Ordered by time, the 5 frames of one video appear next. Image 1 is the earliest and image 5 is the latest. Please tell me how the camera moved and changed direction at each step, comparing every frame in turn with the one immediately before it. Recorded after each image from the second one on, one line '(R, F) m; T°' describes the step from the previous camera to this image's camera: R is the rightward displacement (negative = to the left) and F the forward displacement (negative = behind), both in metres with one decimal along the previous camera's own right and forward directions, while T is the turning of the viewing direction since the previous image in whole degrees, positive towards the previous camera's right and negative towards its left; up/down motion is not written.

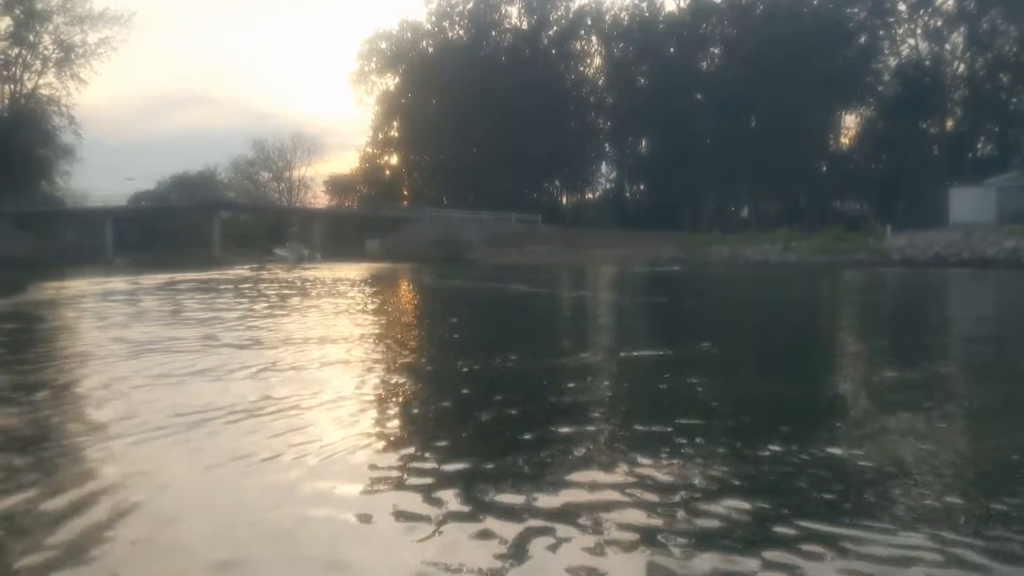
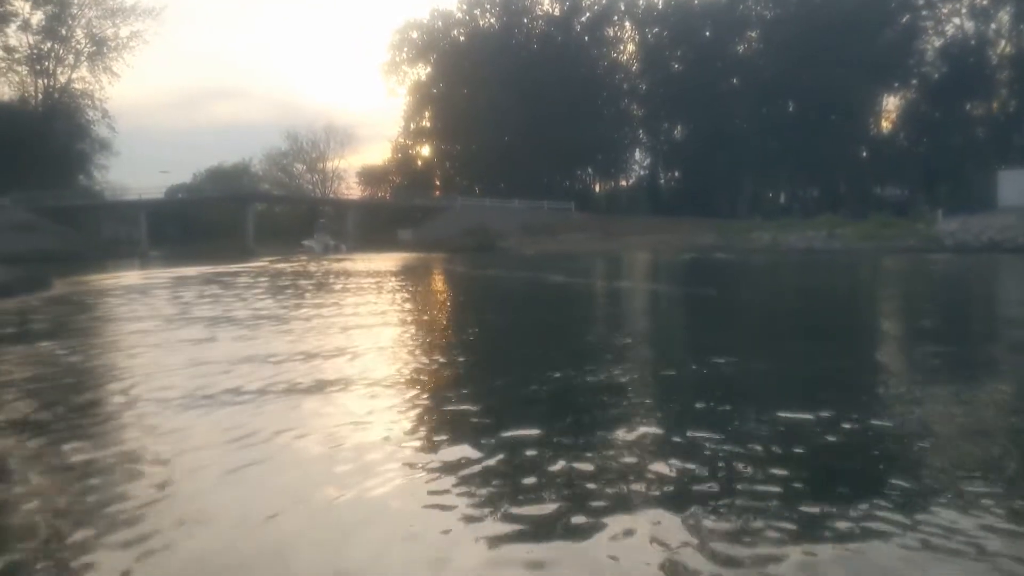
(0.0, +0.4) m; -2°
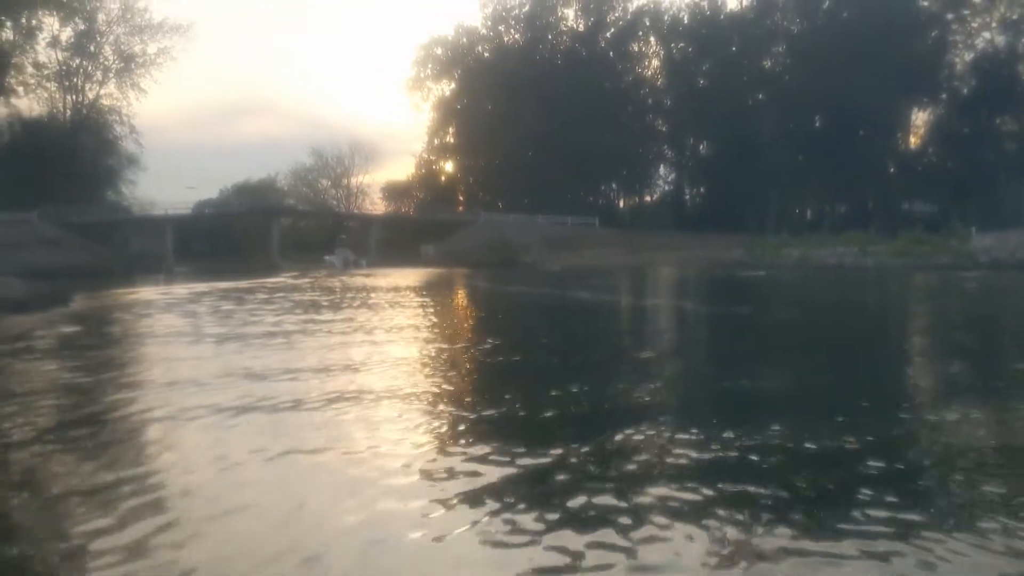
(0.0, +0.2) m; -1°
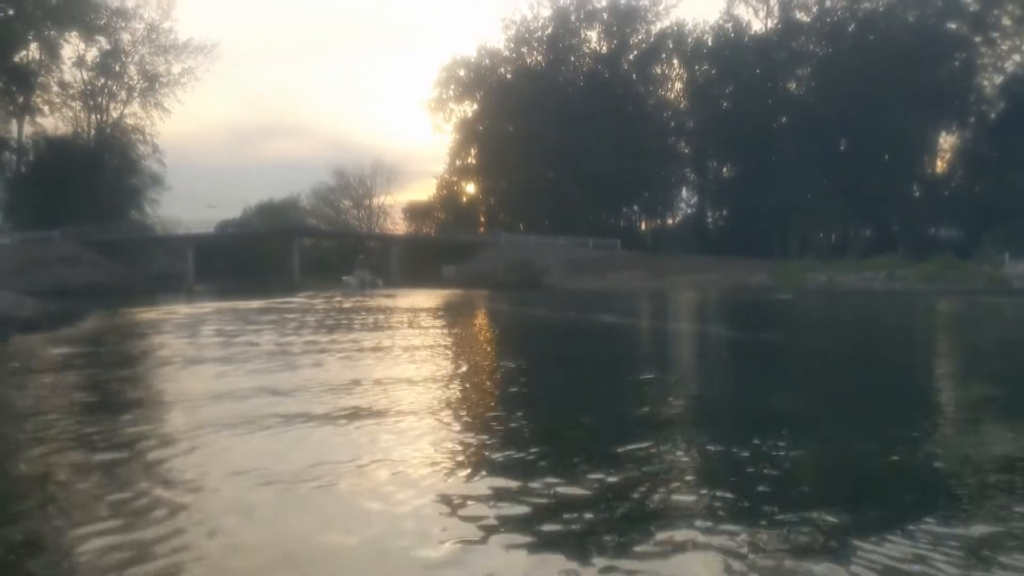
(0.0, +0.3) m; -1°
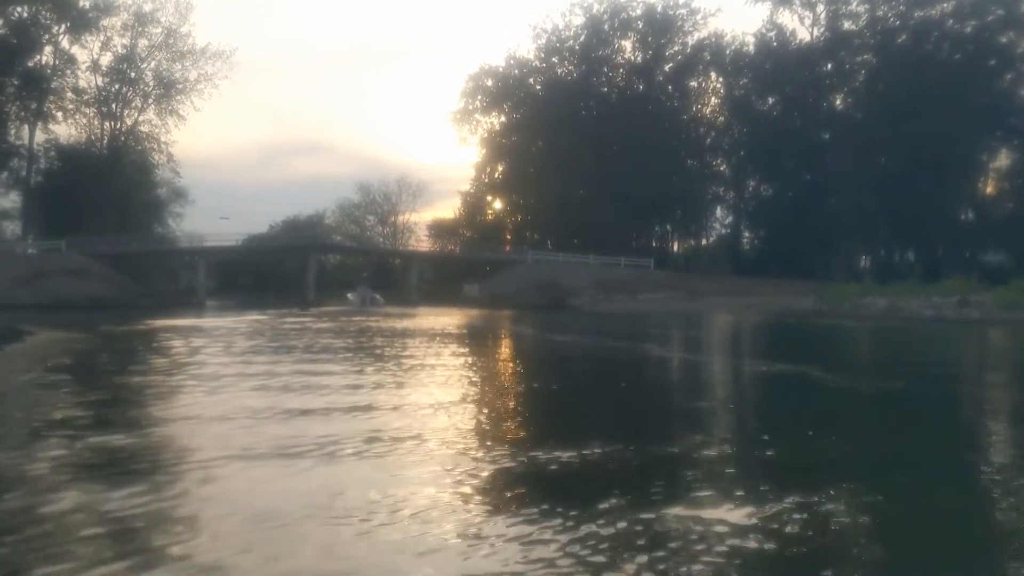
(-0.1, +2.3) m; -1°
